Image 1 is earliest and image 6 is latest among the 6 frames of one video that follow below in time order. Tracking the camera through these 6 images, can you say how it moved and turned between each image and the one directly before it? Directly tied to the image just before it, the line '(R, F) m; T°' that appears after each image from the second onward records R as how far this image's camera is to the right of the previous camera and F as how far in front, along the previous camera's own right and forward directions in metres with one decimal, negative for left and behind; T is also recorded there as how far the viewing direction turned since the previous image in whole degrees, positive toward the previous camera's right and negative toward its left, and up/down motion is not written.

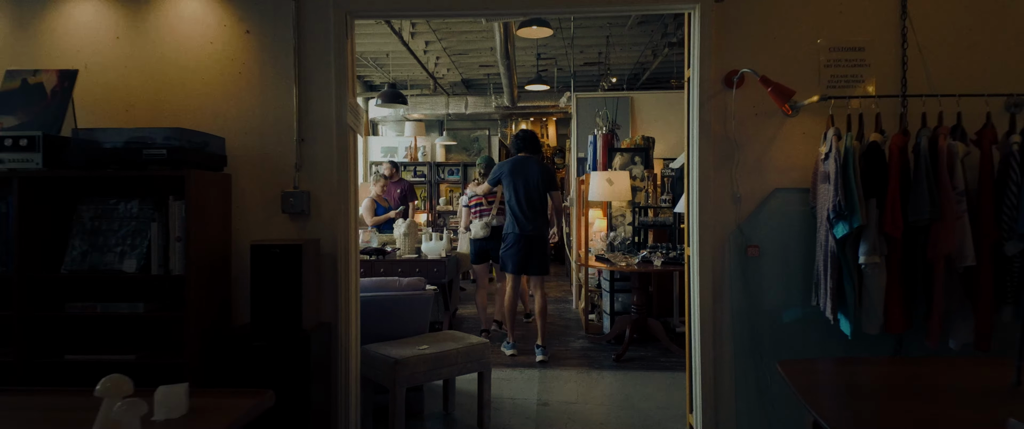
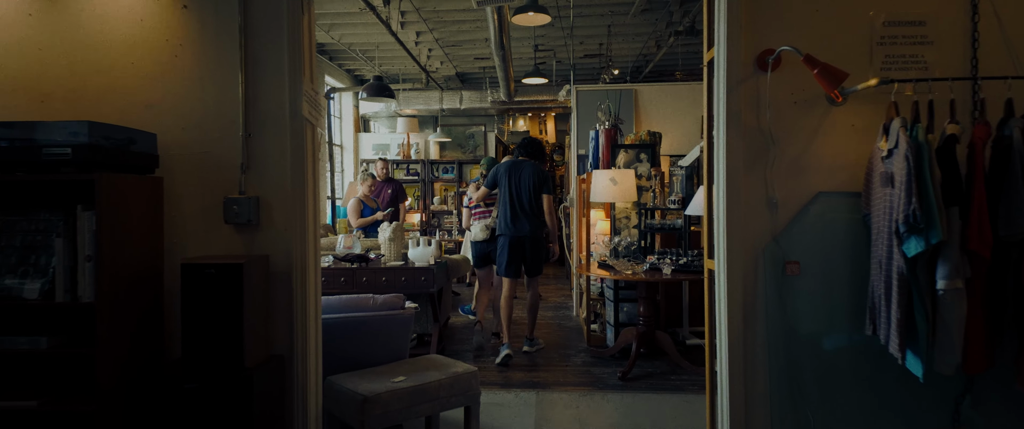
(0.0, +0.4) m; 0°
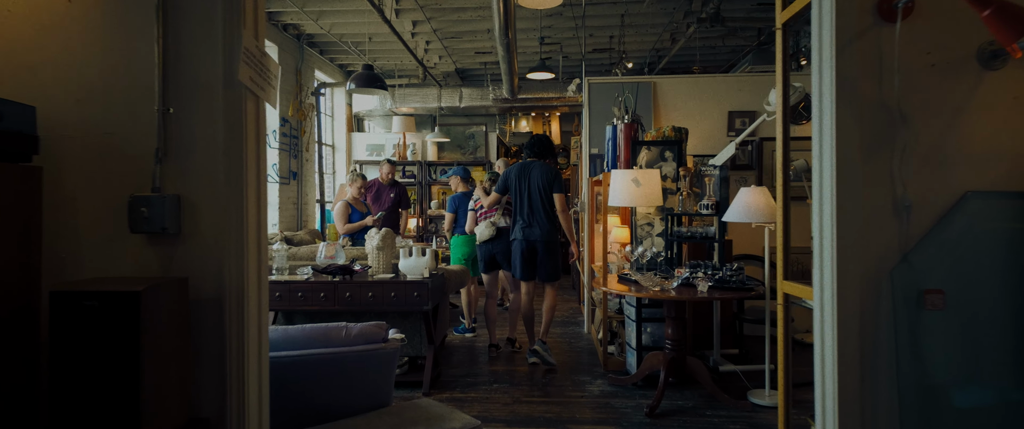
(0.0, +0.6) m; 0°
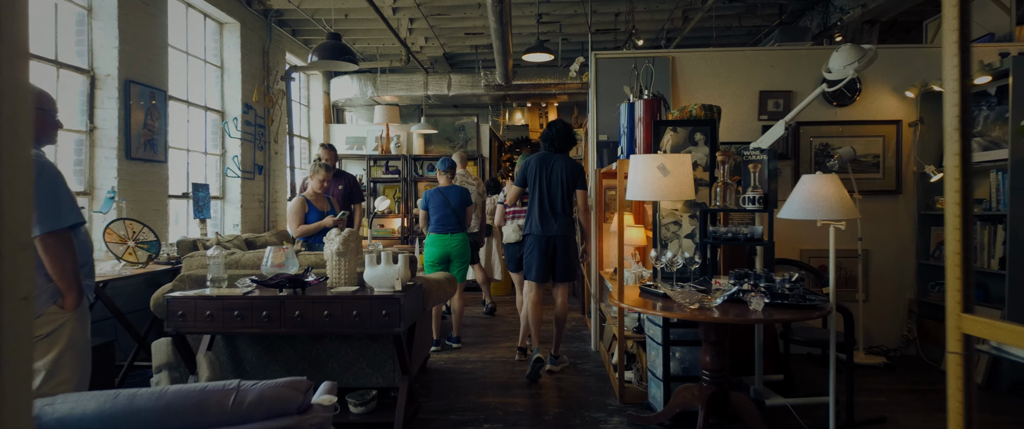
(0.0, +0.7) m; +1°
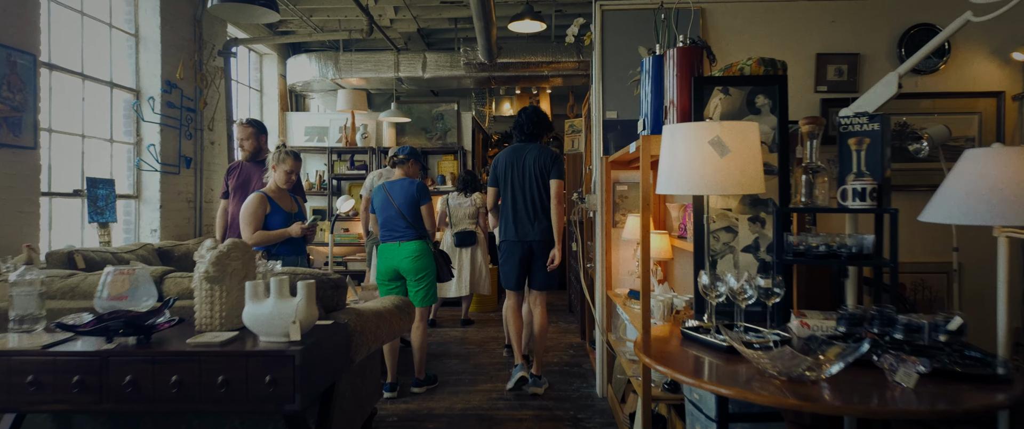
(+0.1, +1.0) m; +1°
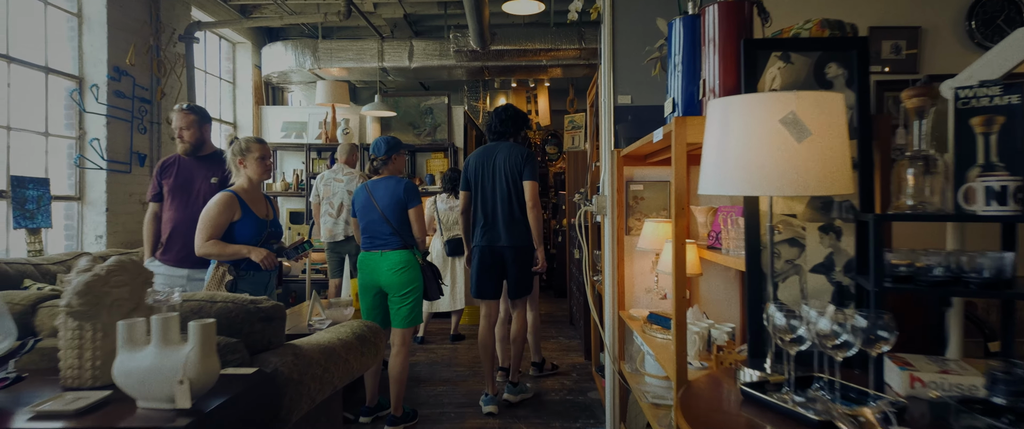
(0.0, +0.5) m; 0°
